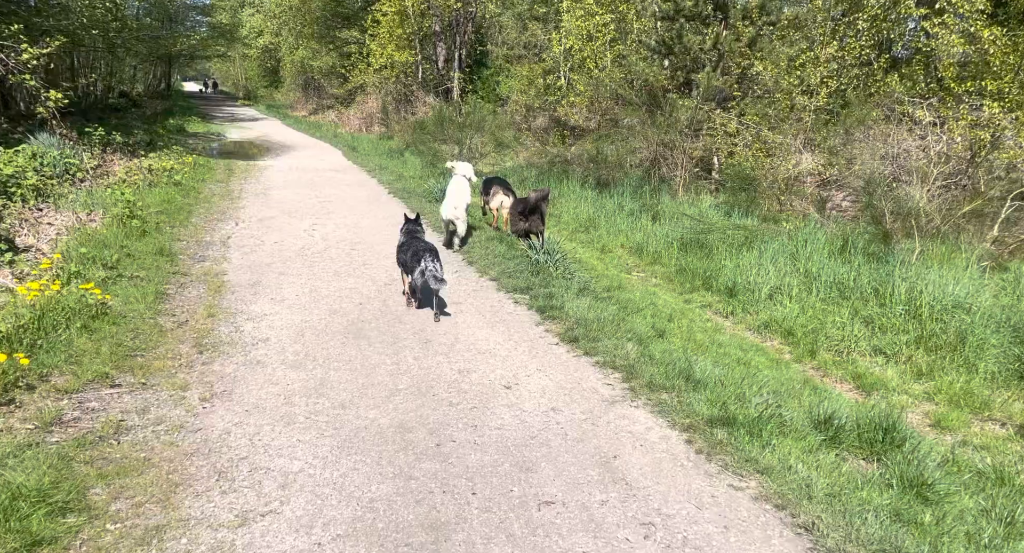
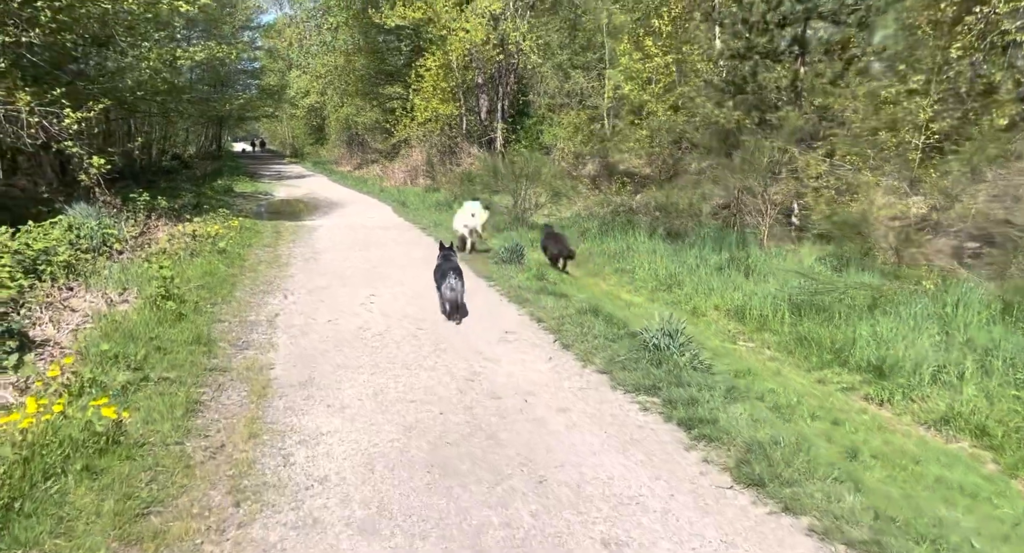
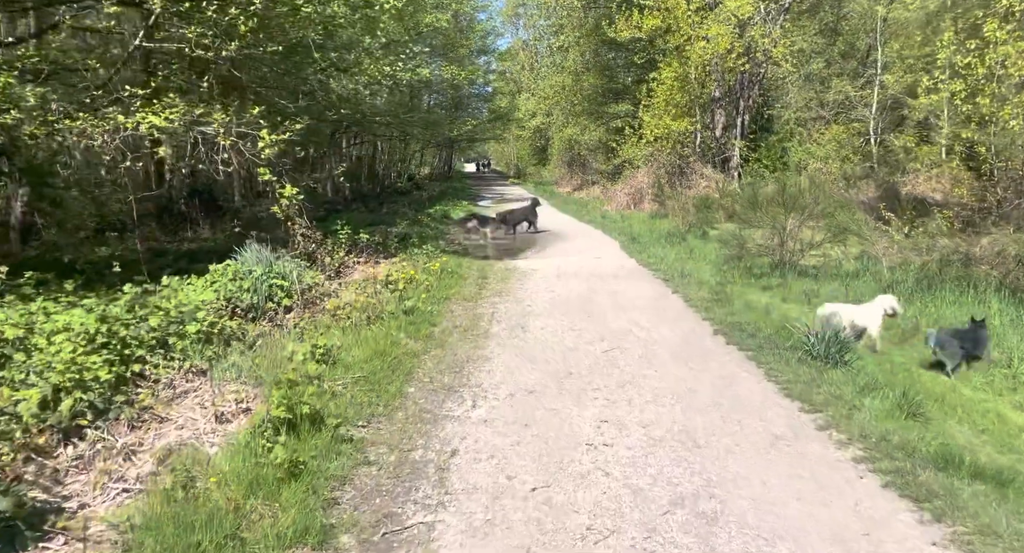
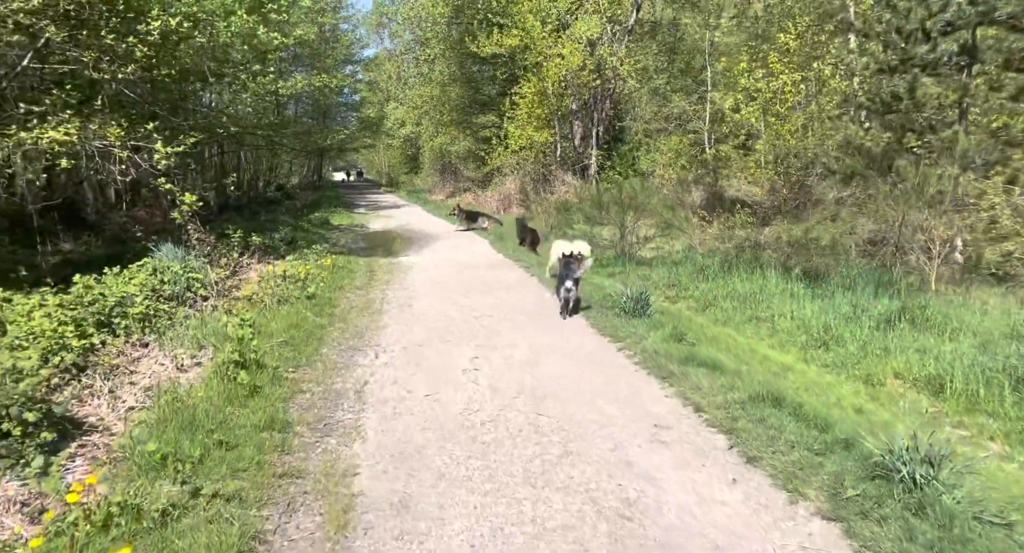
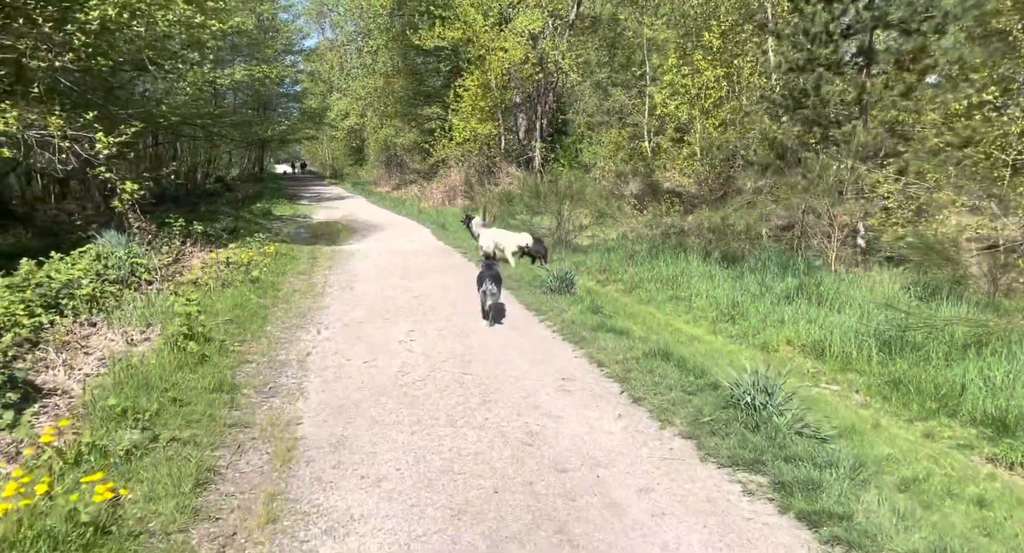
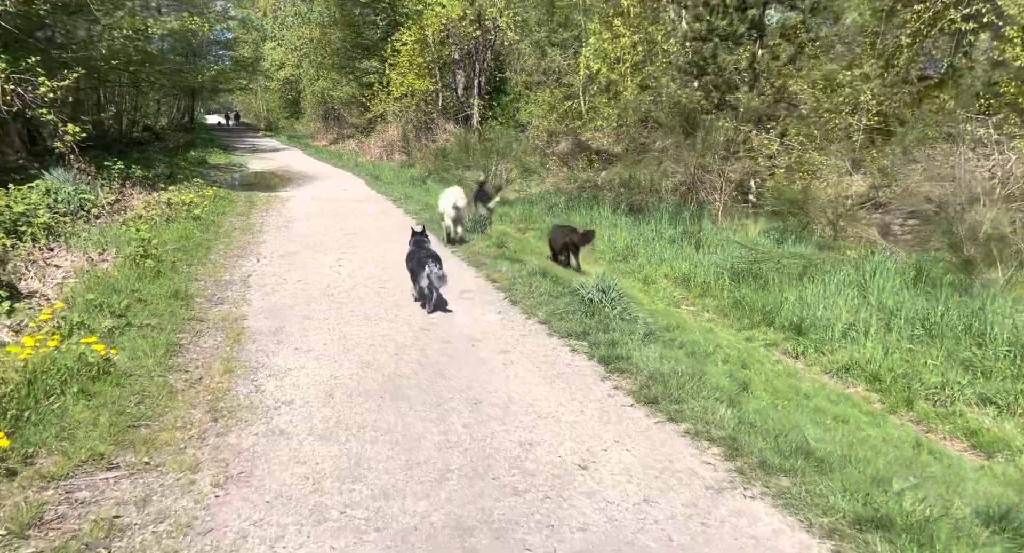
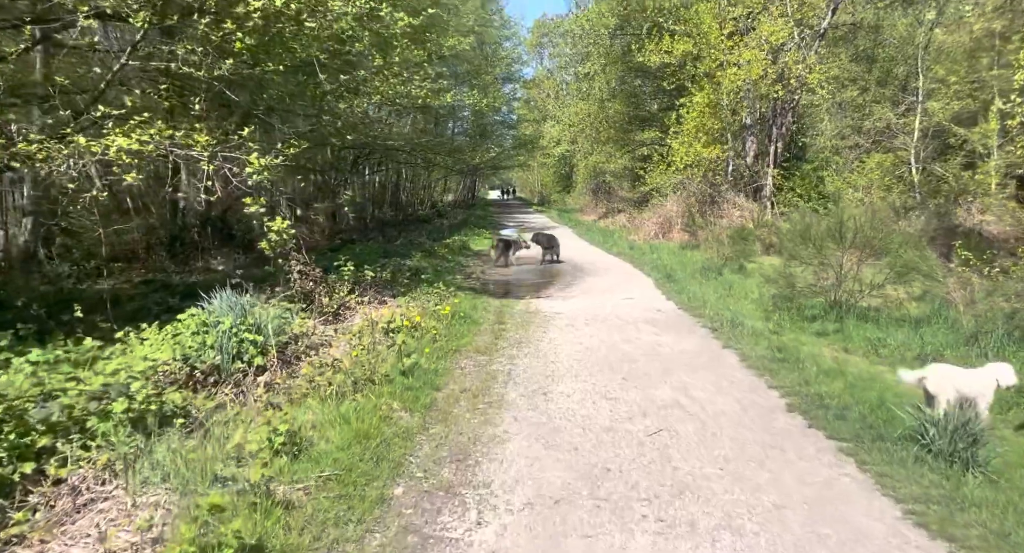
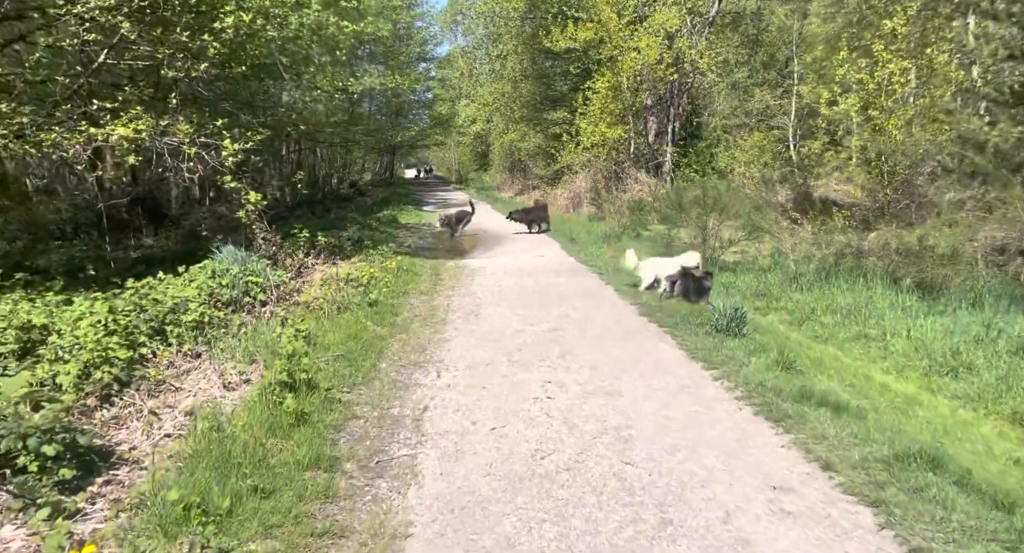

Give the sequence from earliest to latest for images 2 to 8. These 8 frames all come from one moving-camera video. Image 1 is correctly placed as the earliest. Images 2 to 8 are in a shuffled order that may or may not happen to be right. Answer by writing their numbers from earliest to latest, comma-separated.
6, 2, 5, 4, 8, 3, 7
